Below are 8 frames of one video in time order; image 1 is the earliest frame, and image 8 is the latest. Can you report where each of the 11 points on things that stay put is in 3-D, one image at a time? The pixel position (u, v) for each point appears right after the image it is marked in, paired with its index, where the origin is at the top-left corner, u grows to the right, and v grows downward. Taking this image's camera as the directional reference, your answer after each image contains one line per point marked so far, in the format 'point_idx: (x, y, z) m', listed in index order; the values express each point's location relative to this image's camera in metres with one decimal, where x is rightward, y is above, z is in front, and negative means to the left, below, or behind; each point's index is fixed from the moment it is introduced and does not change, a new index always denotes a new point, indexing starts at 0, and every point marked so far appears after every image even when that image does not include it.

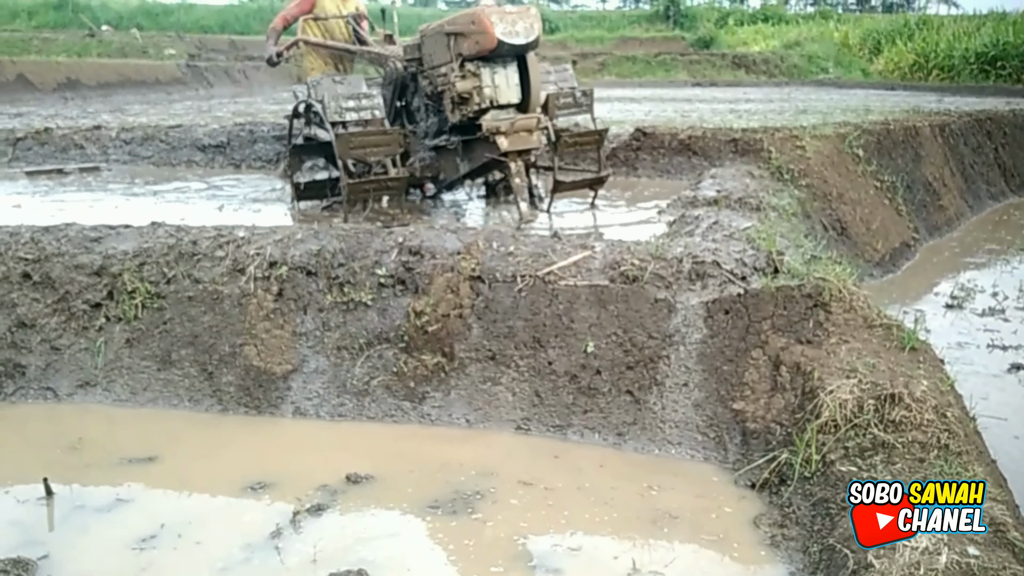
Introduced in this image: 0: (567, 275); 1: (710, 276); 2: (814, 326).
0: (+0.3, +0.1, +6.1) m
1: (+1.2, +0.1, +5.9) m
2: (+1.6, -0.2, +5.5) m
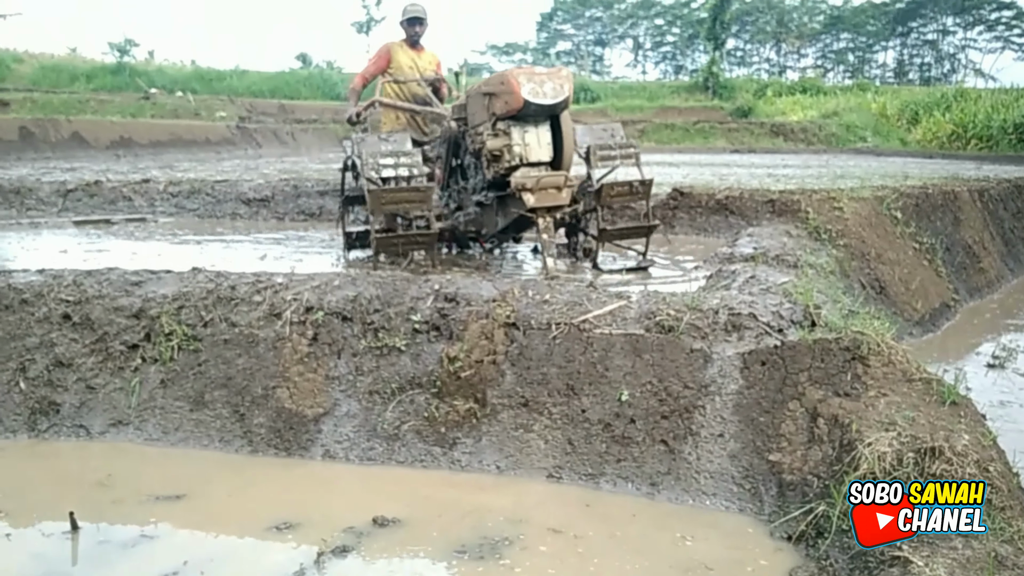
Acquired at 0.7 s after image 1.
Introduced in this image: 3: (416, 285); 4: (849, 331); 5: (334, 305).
0: (+0.5, -0.2, +6.0) m
1: (+1.4, -0.2, +5.9) m
2: (+1.8, -0.5, +5.4) m
3: (-0.7, 0.0, +6.9) m
4: (+1.9, -0.2, +5.7) m
5: (-1.2, -0.1, +6.7) m
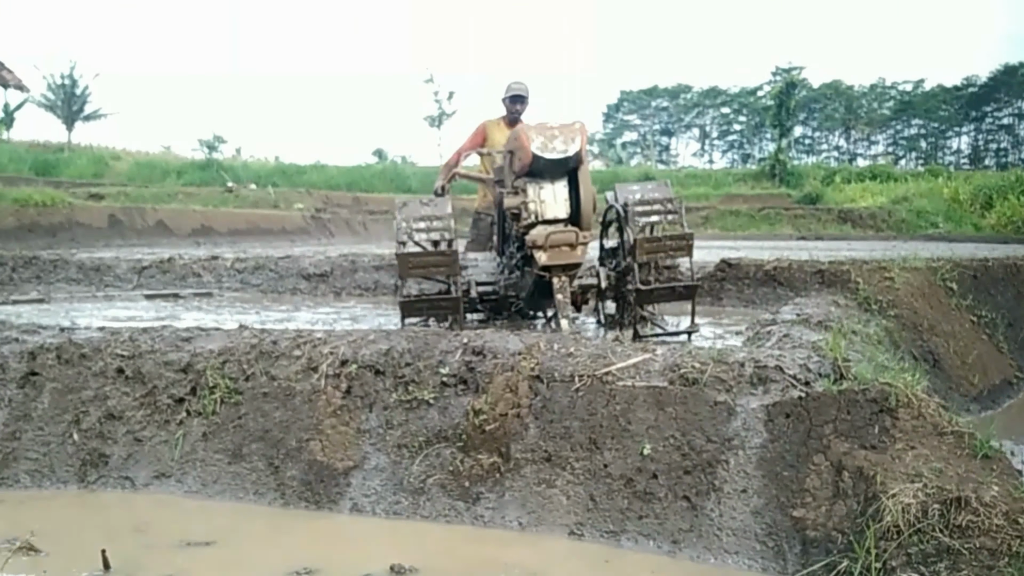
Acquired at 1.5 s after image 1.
0: (+0.7, -0.5, +6.0) m
1: (+1.5, -0.5, +5.8) m
2: (+1.9, -0.8, +5.3) m
3: (-0.5, -0.4, +6.9) m
4: (+2.0, -0.5, +5.5) m
5: (-1.0, -0.5, +6.8) m
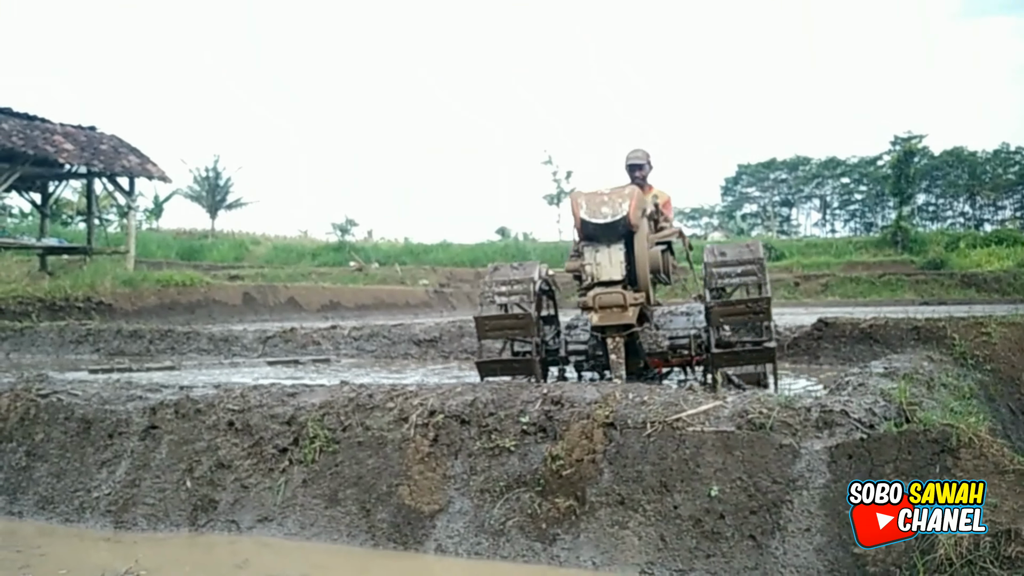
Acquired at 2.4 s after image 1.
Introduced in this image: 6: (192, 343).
0: (+1.1, -0.8, +6.3) m
1: (+1.9, -0.8, +6.0) m
2: (+2.3, -1.0, +5.4) m
3: (+0.1, -0.8, +7.3) m
4: (+2.4, -0.8, +5.6) m
5: (-0.4, -0.9, +7.2) m
6: (-5.1, -0.9, +15.9) m
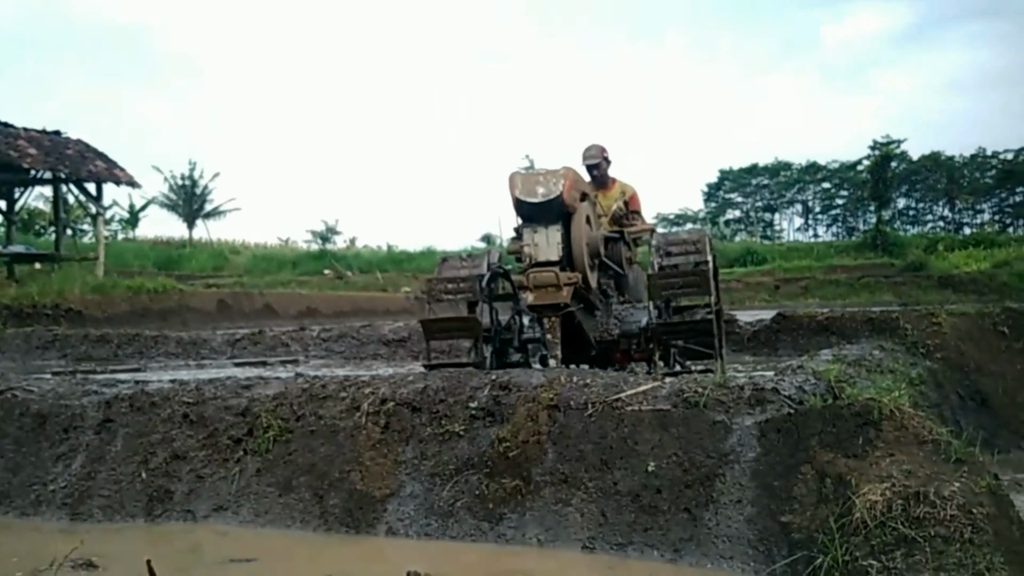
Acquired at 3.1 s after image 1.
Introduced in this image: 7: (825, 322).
0: (+0.8, -0.7, +6.5) m
1: (+1.6, -0.7, +6.2) m
2: (+1.9, -0.9, +5.6) m
3: (-0.2, -0.7, +7.5) m
4: (+2.0, -0.6, +5.9) m
5: (-0.8, -0.8, +7.4) m
6: (-5.5, -0.9, +16.0) m
7: (+3.7, -0.4, +11.9) m
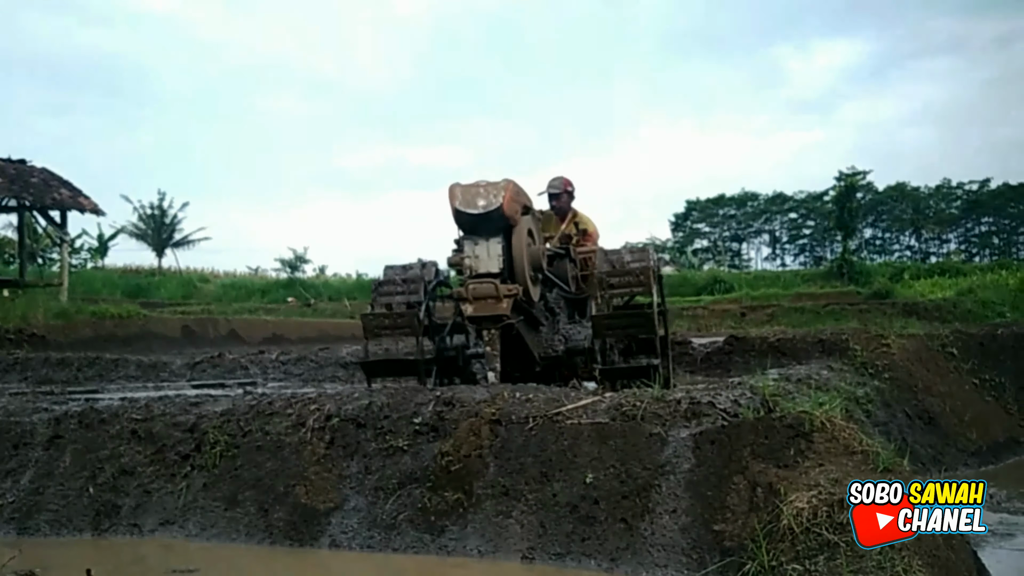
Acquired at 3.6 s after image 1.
0: (+0.4, -0.8, +6.5) m
1: (+1.2, -0.8, +6.2) m
2: (+1.6, -0.9, +5.7) m
3: (-0.7, -0.8, +7.5) m
4: (+1.7, -0.7, +5.9) m
5: (-1.2, -0.9, +7.4) m
6: (-6.2, -1.3, +15.9) m
7: (+3.1, -0.7, +12.0) m
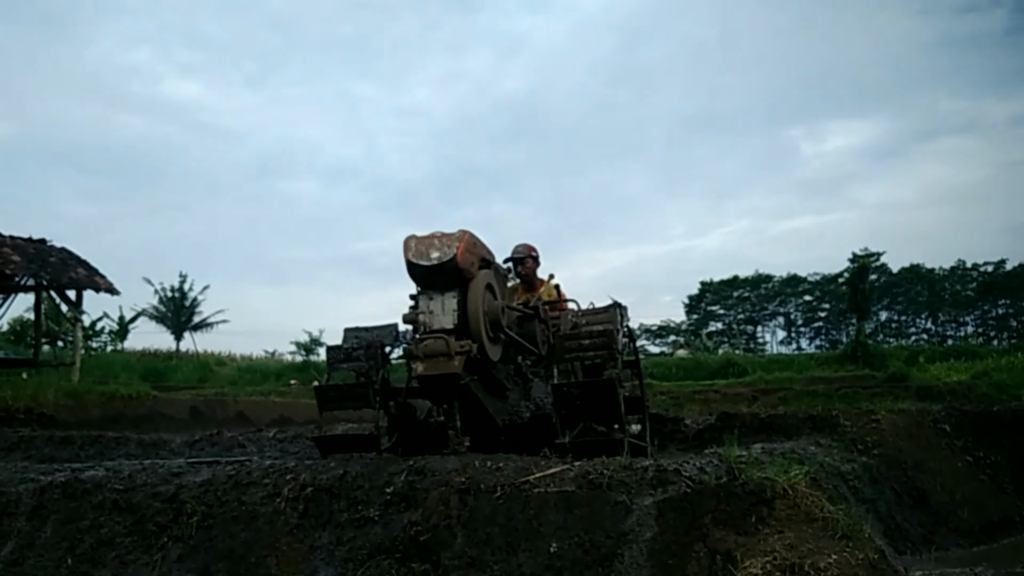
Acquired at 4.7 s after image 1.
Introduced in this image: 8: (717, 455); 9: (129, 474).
0: (+0.2, -1.3, +6.5) m
1: (+1.0, -1.2, +6.3) m
2: (+1.4, -1.3, +5.7) m
3: (-0.8, -1.3, +7.6) m
4: (+1.5, -1.1, +6.0) m
5: (-1.4, -1.4, +7.4) m
6: (-6.2, -2.5, +16.0) m
7: (+3.0, -1.6, +12.0) m
8: (+1.5, -1.2, +7.0) m
9: (-3.3, -1.6, +8.6) m
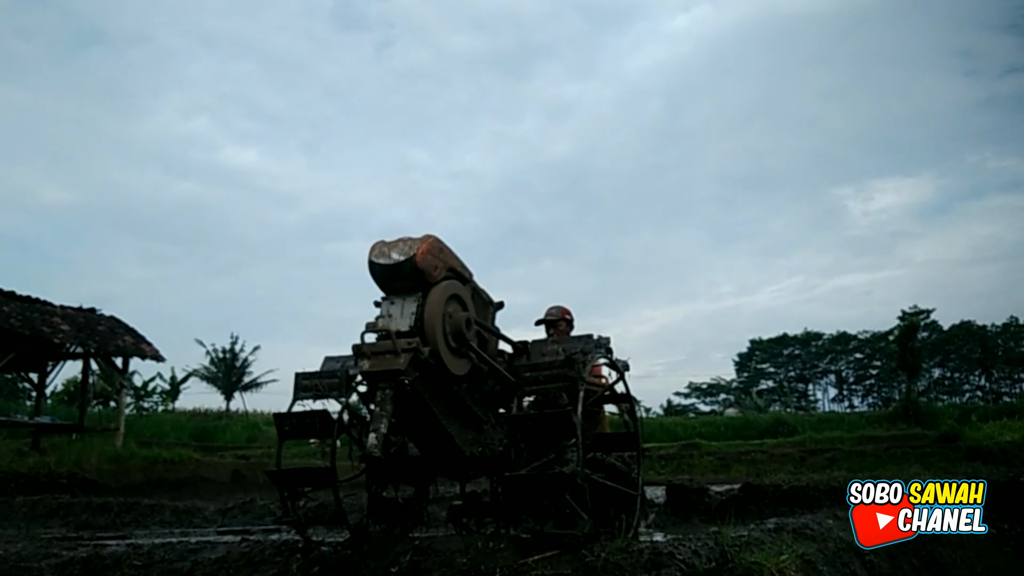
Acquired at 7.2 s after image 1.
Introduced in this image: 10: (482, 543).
0: (+0.2, -1.8, +6.6) m
1: (+1.0, -1.7, +6.3) m
2: (+1.3, -1.8, +5.7) m
3: (-0.8, -1.9, +7.7) m
4: (+1.4, -1.6, +6.0) m
5: (-1.3, -2.1, +7.6) m
6: (-5.7, -3.7, +16.3) m
7: (+3.3, -2.4, +11.9) m
8: (+1.5, -1.7, +7.0) m
9: (-3.2, -2.3, +8.8) m
10: (-0.2, -1.8, +7.4) m
